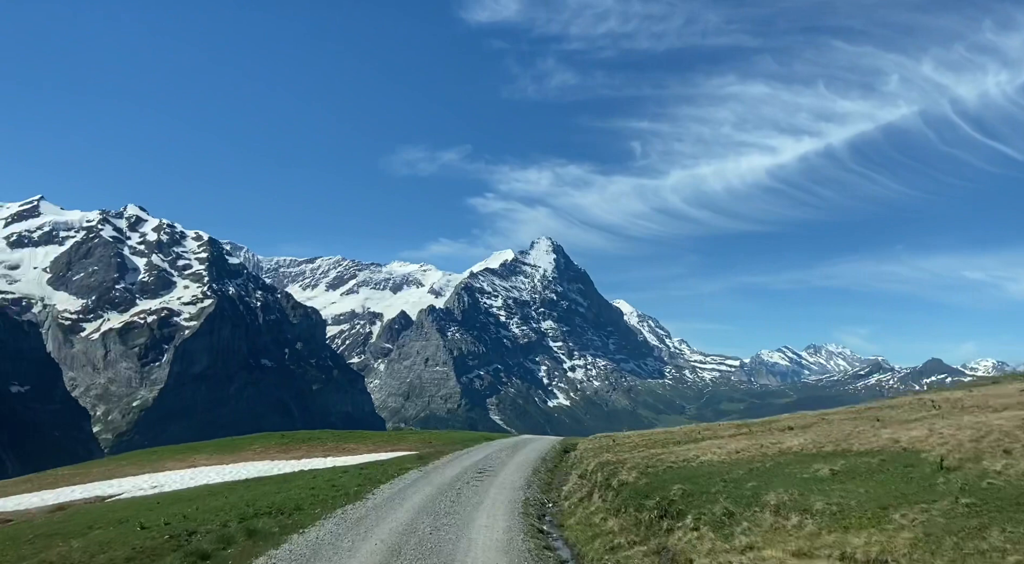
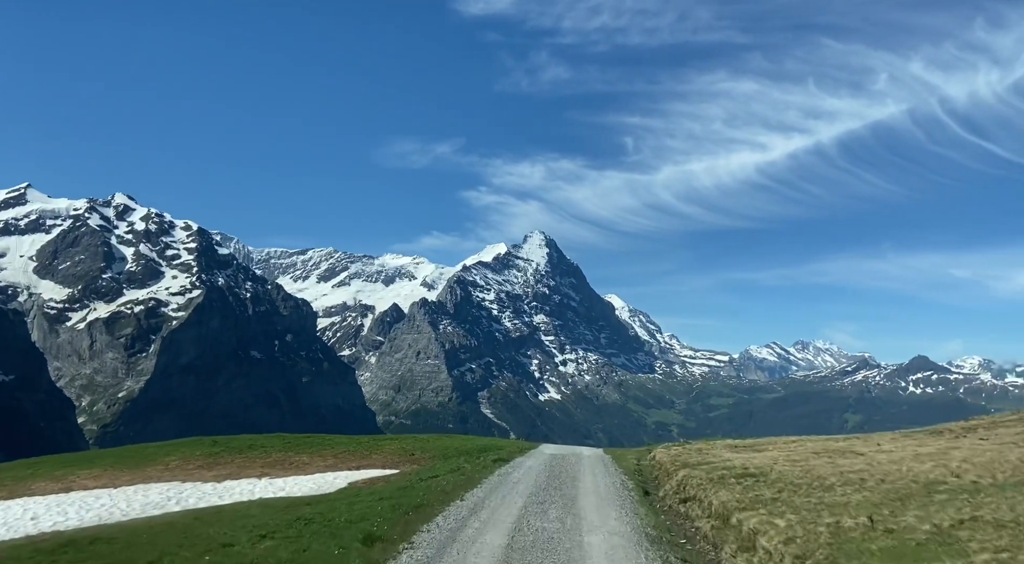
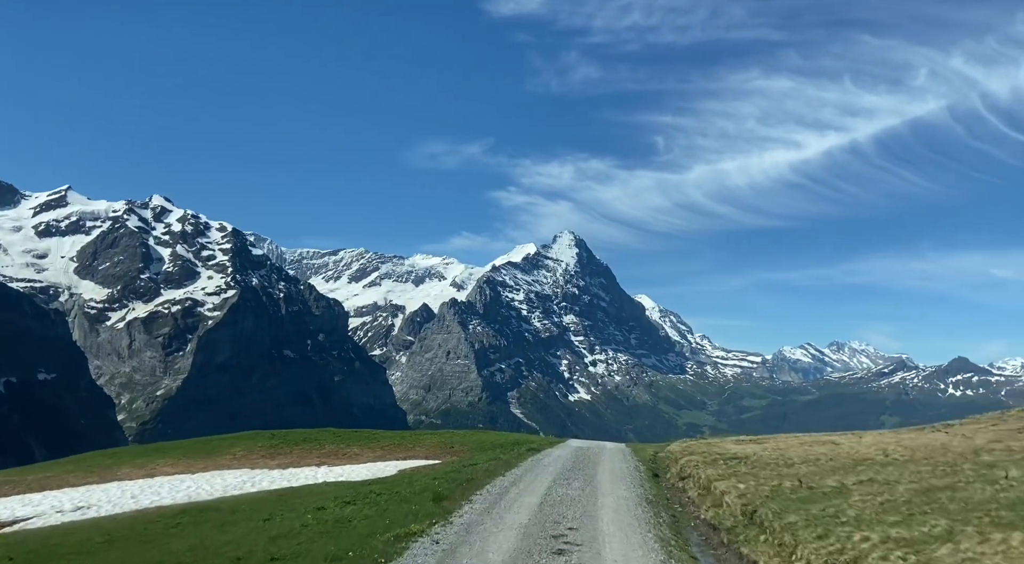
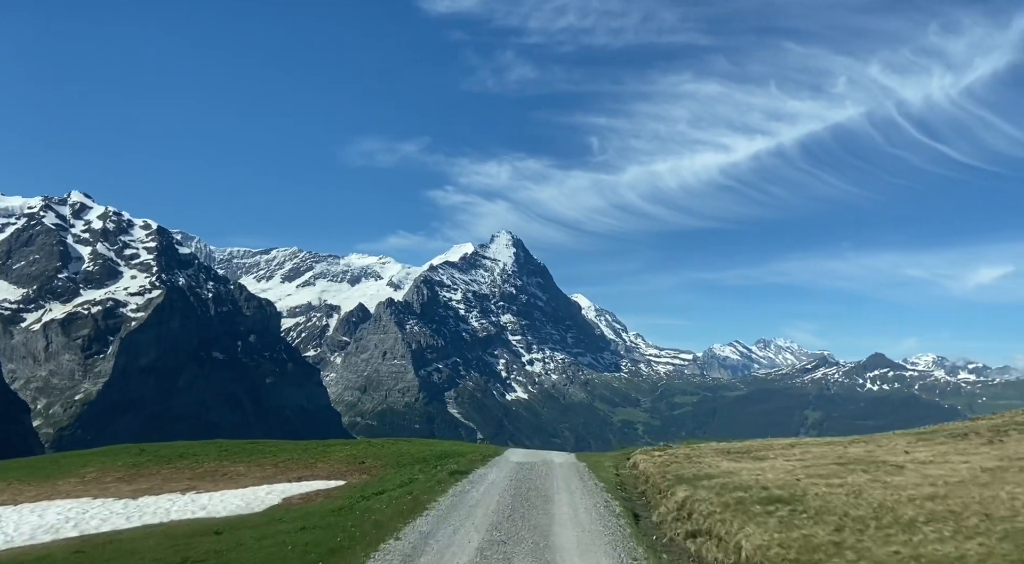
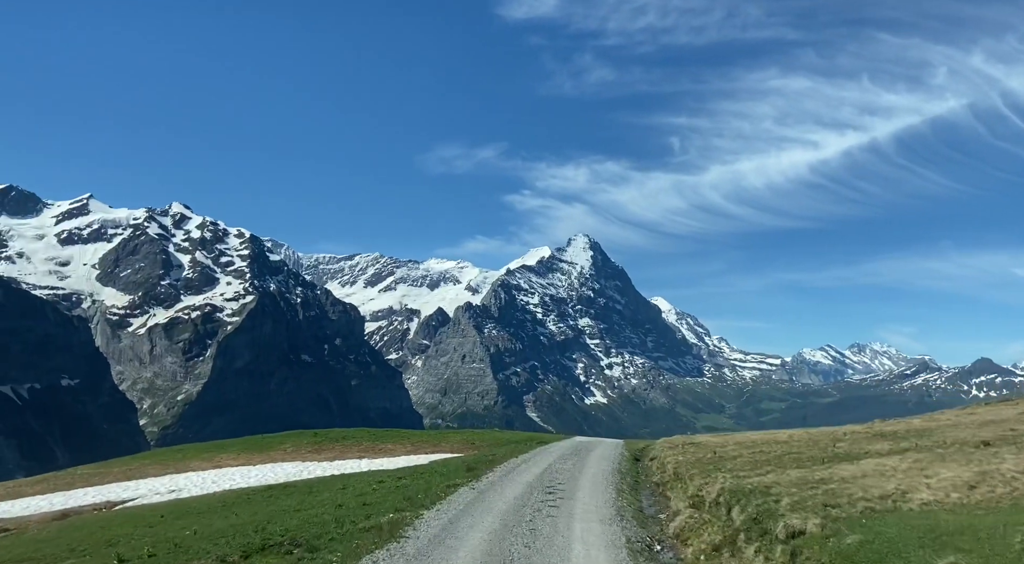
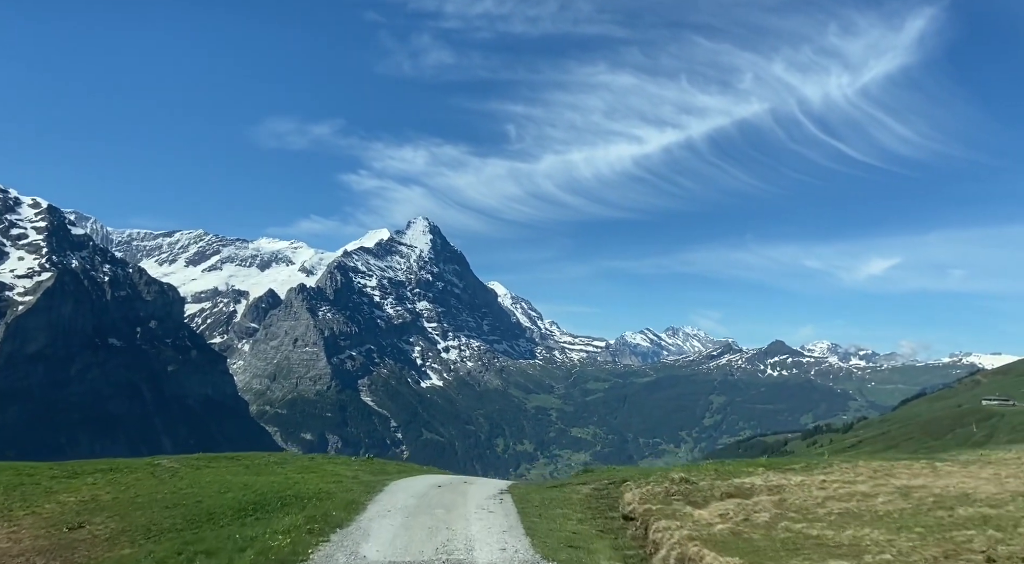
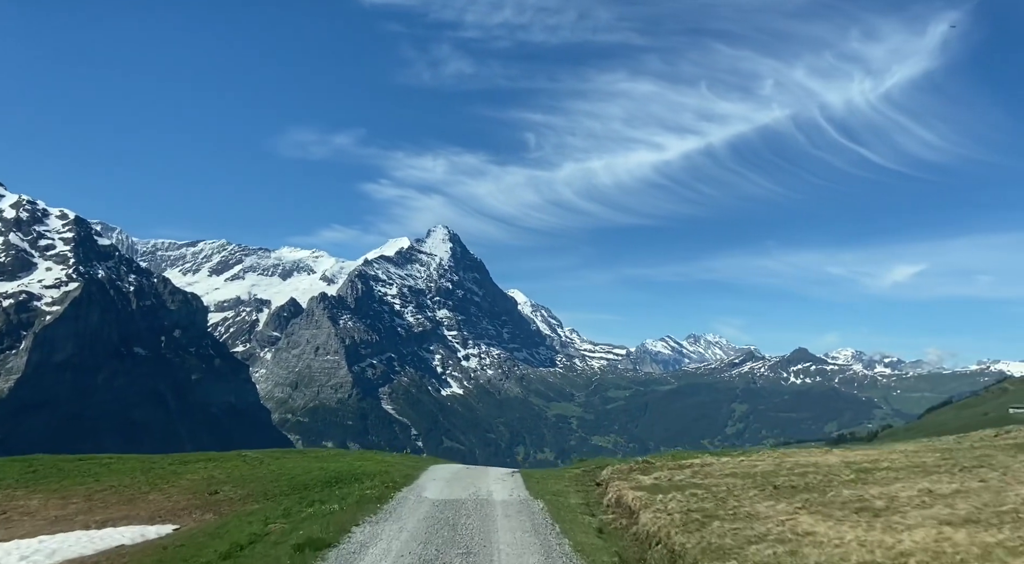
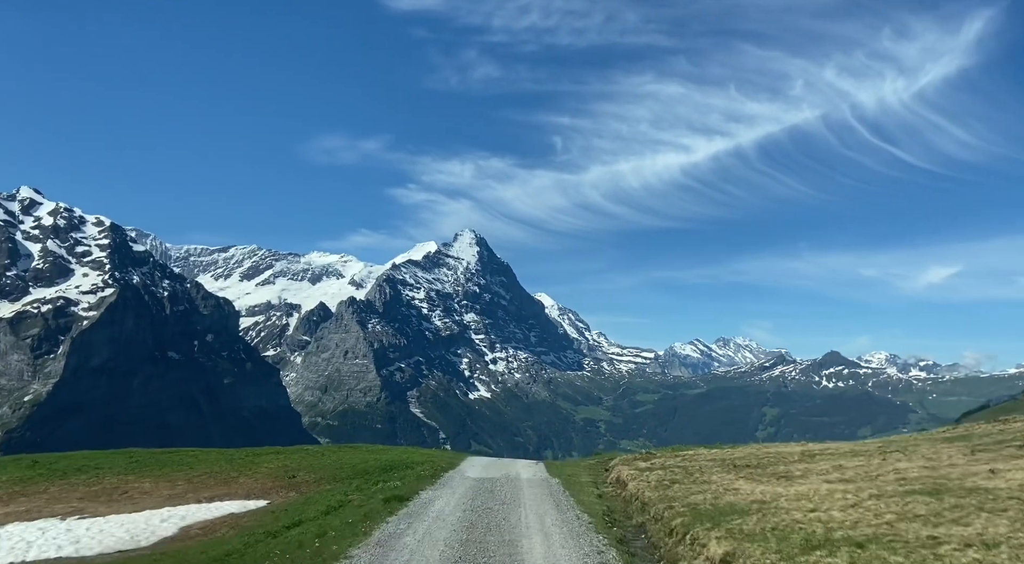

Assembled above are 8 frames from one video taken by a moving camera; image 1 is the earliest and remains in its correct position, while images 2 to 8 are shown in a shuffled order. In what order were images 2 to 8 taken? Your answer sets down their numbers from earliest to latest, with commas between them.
5, 3, 2, 4, 8, 7, 6
